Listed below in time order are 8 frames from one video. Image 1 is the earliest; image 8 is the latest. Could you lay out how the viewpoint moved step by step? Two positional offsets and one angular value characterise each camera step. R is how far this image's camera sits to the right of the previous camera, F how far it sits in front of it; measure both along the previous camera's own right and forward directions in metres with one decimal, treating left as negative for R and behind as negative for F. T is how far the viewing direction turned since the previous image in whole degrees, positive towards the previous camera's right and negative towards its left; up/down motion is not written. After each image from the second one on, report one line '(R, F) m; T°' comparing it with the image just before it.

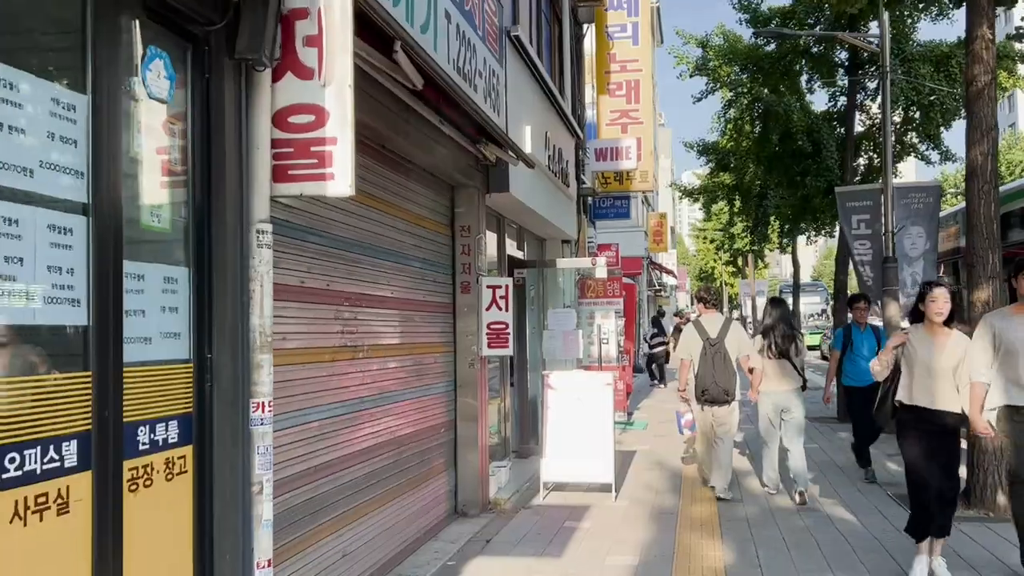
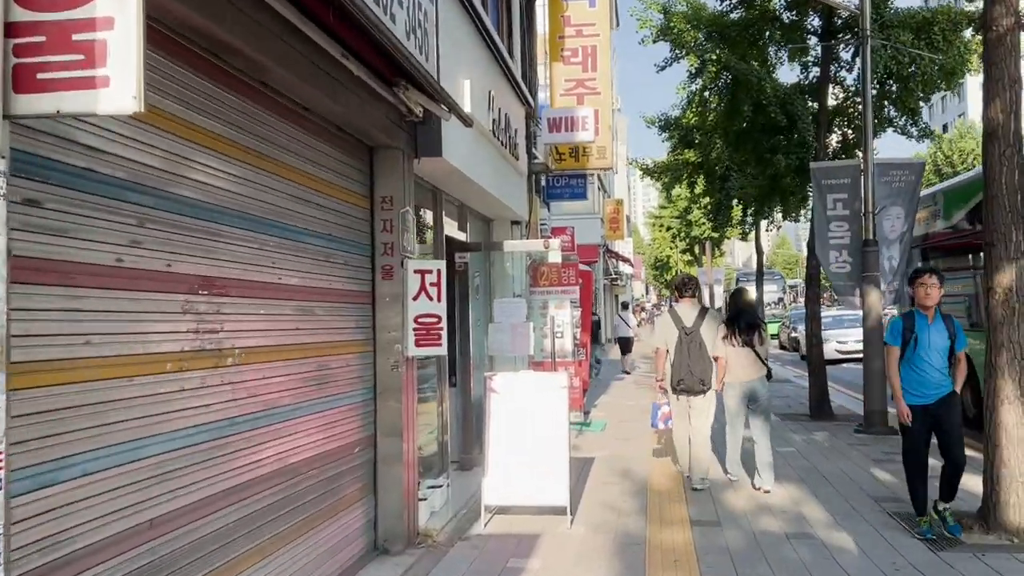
(+0.2, +1.3) m; +3°
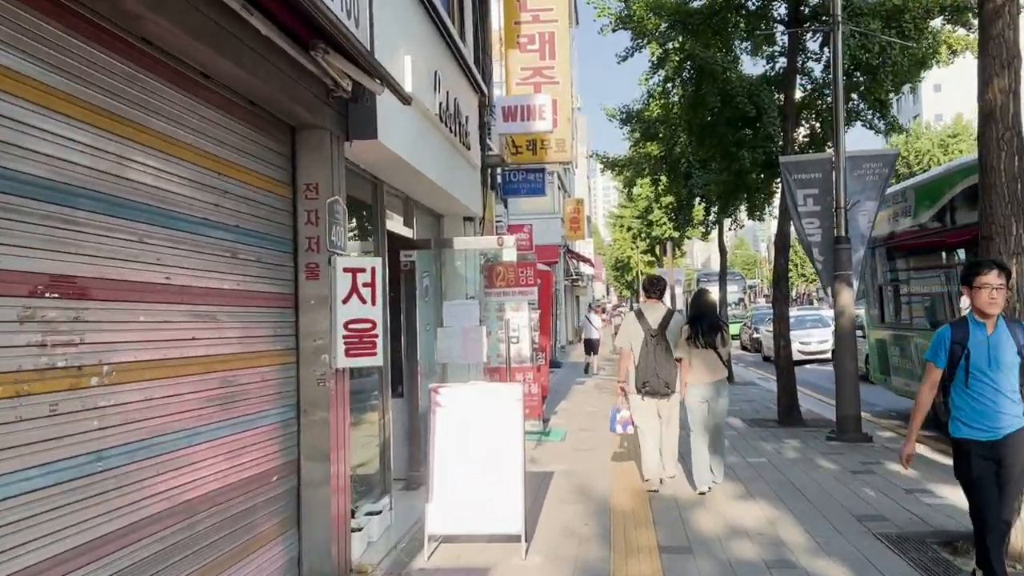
(+0.1, +0.7) m; +3°
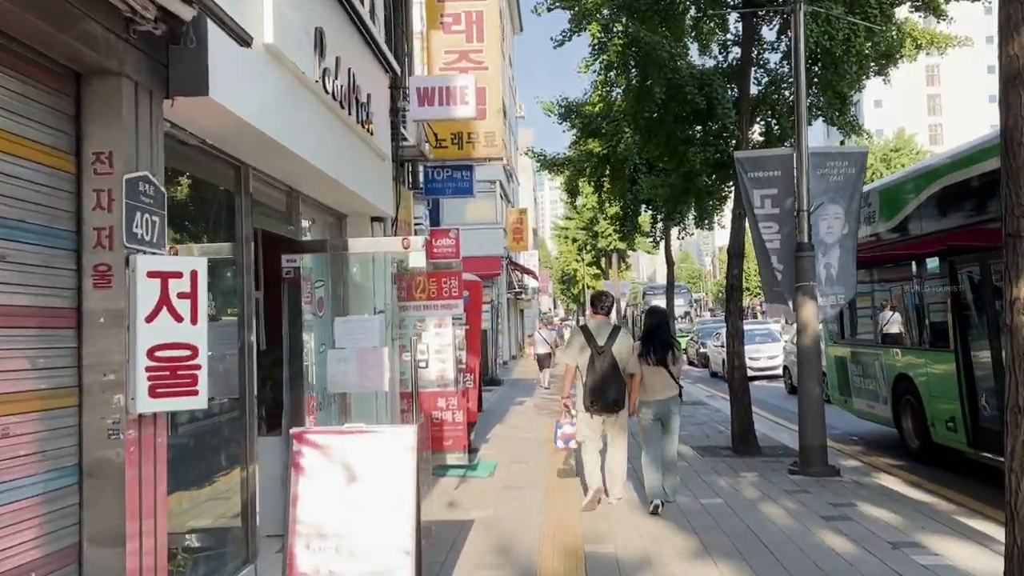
(+0.3, +1.4) m; +3°
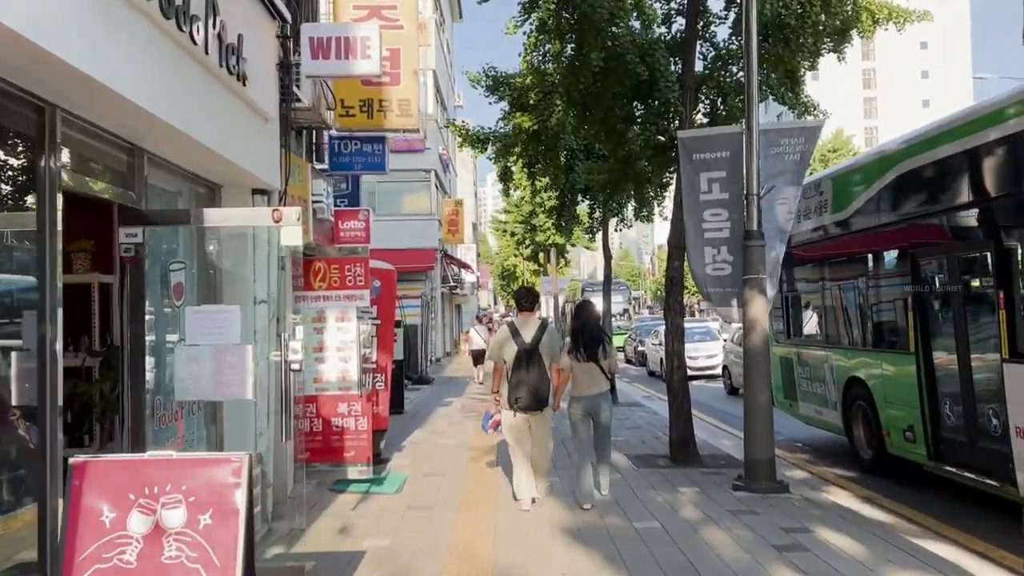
(+0.3, +1.2) m; +4°
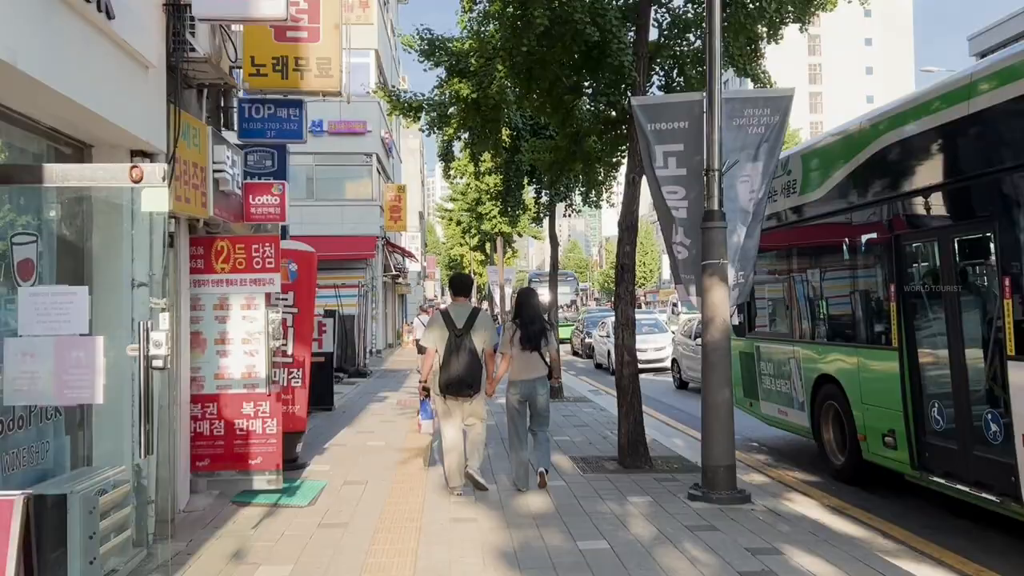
(+0.1, +1.0) m; +3°
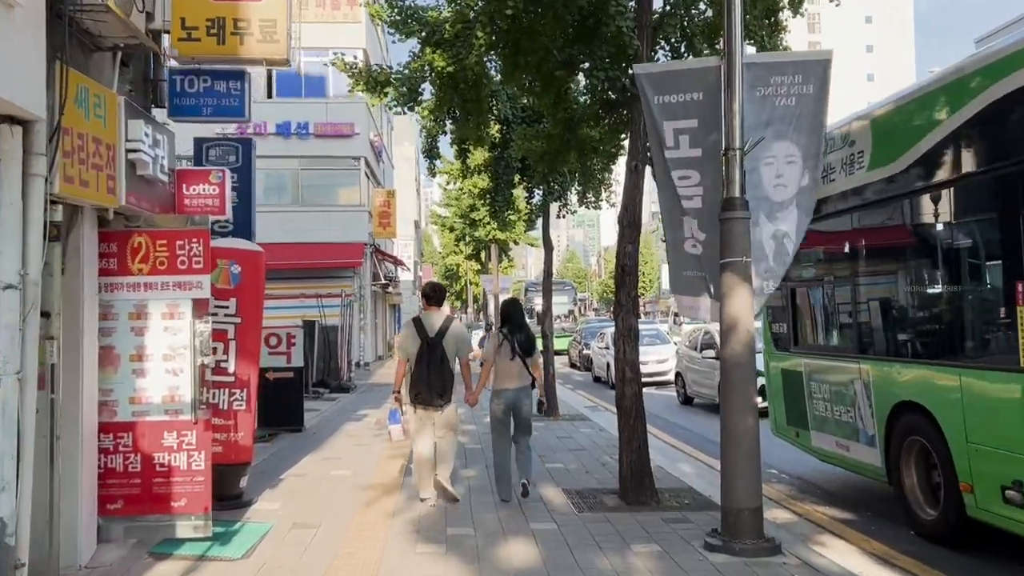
(+0.1, +1.3) m; 0°
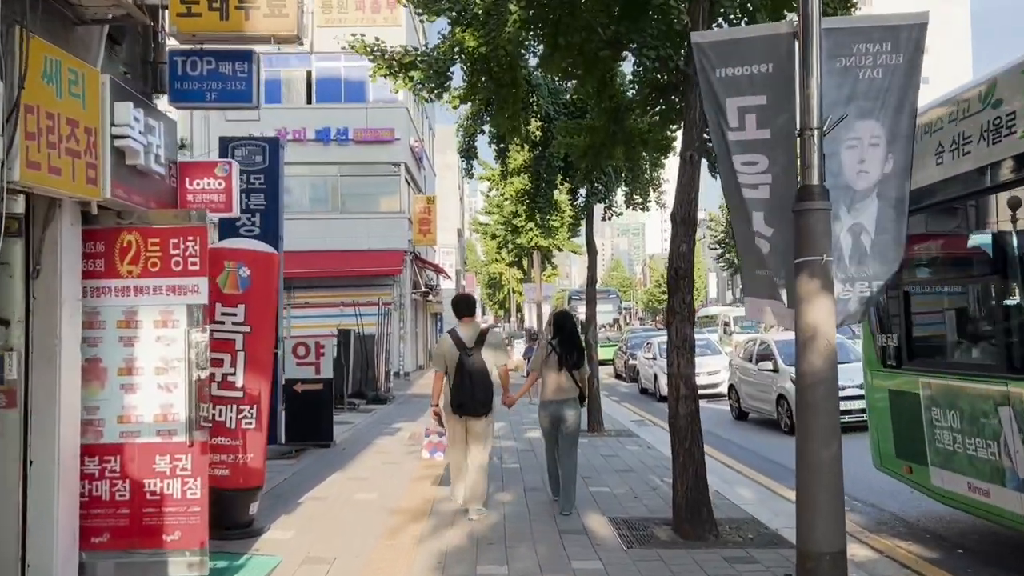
(0.0, +0.8) m; -3°
